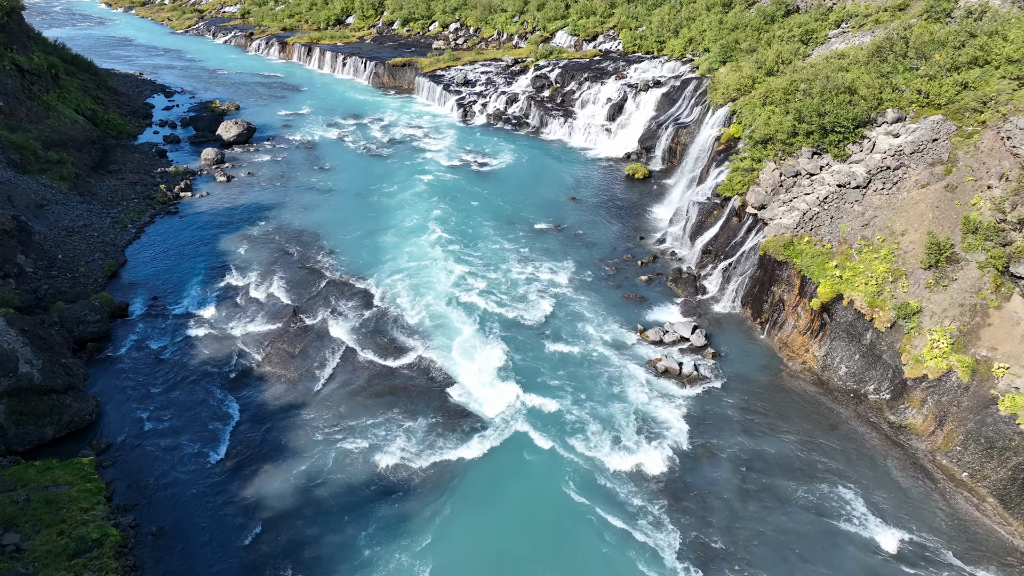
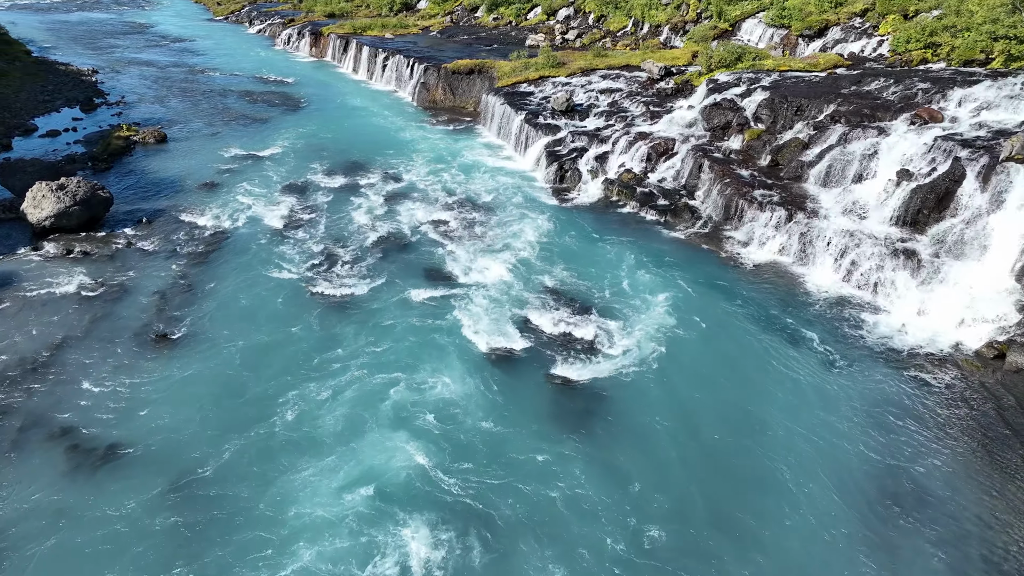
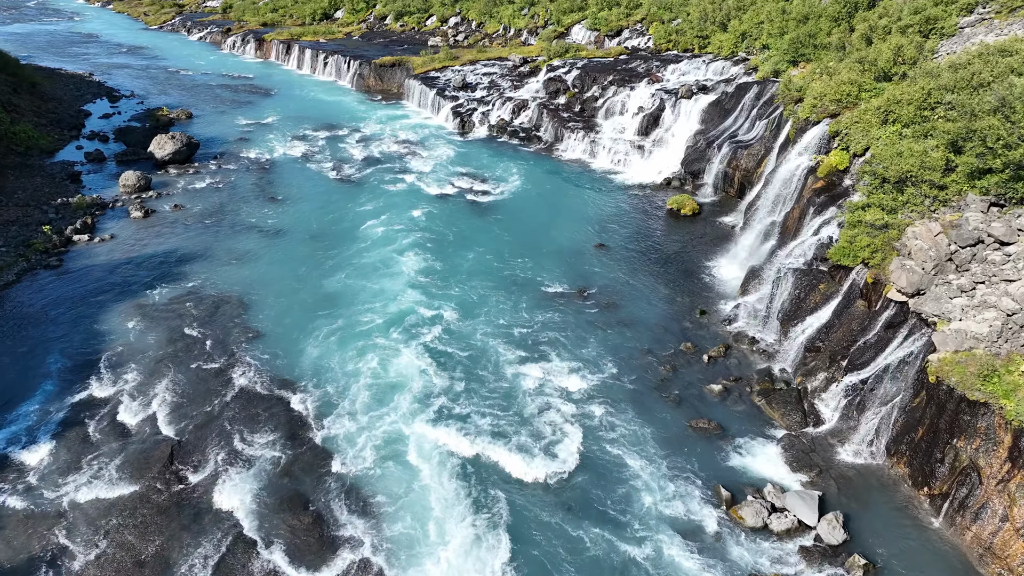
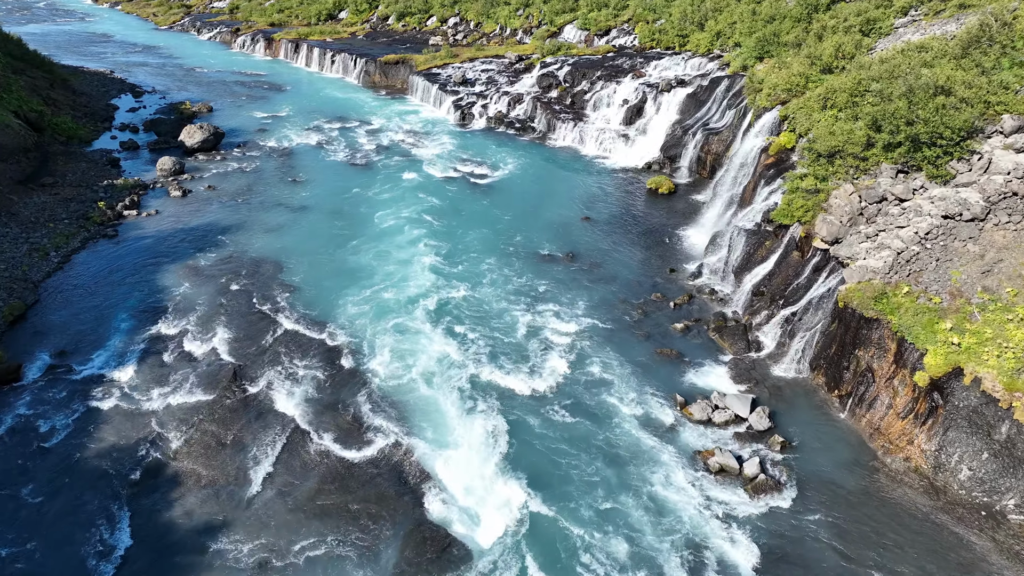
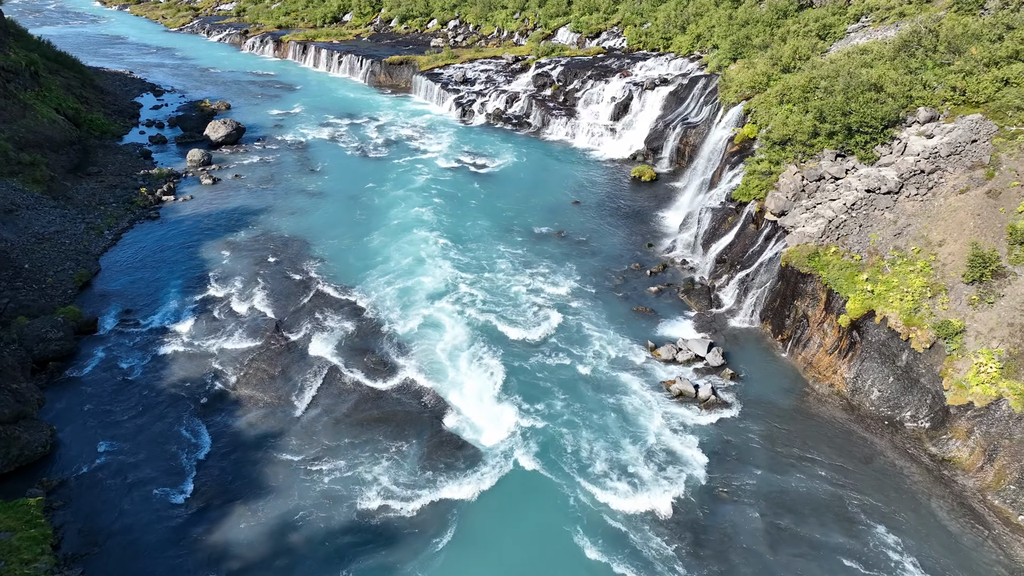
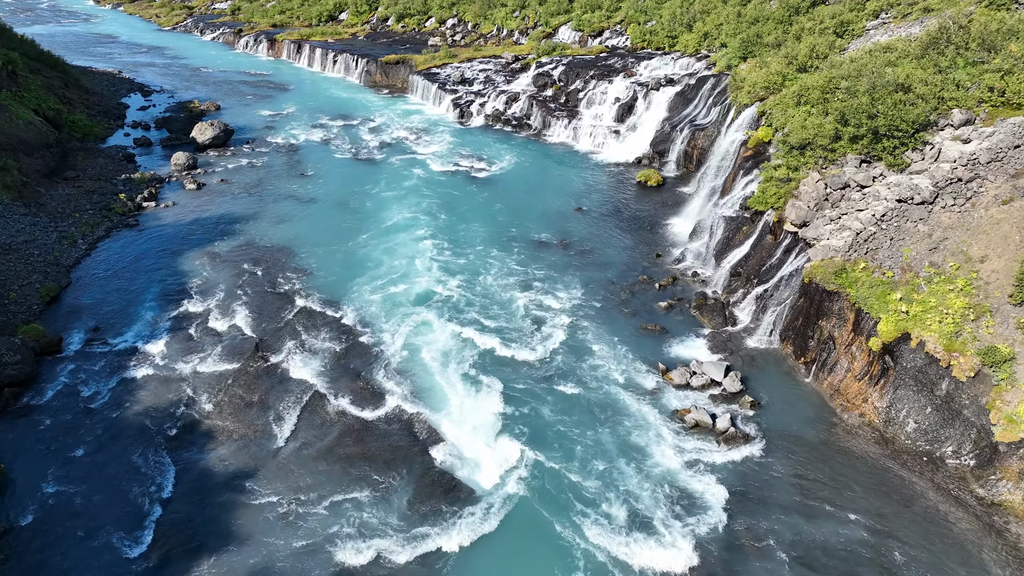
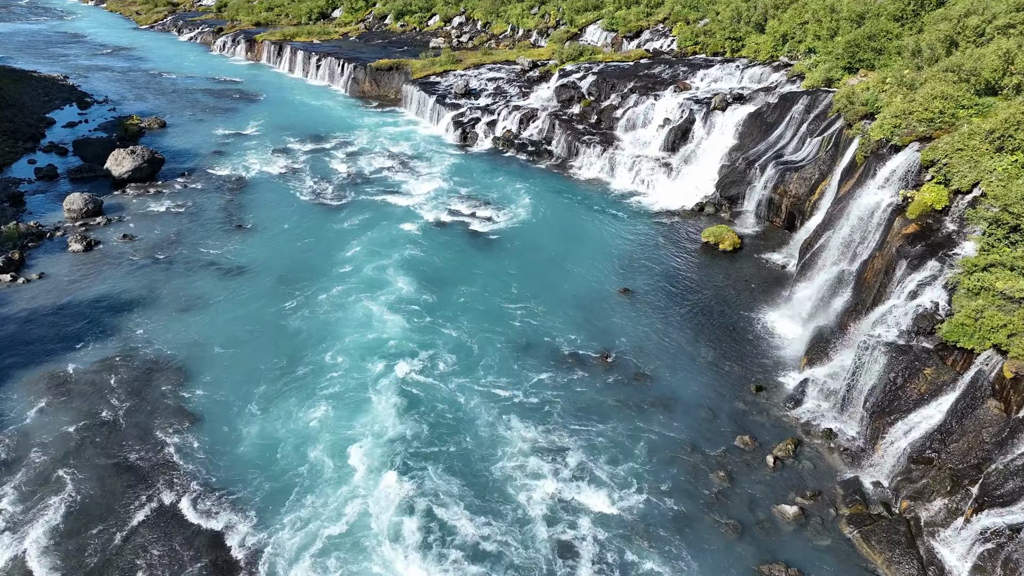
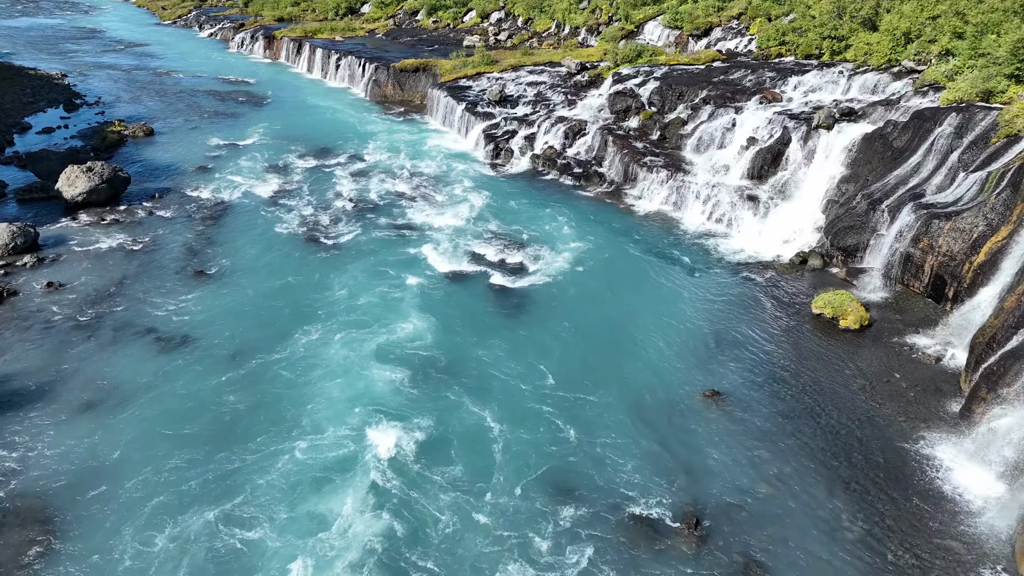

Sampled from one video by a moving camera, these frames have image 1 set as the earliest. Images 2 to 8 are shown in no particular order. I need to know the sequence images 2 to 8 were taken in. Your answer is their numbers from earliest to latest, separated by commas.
5, 6, 4, 3, 7, 8, 2
